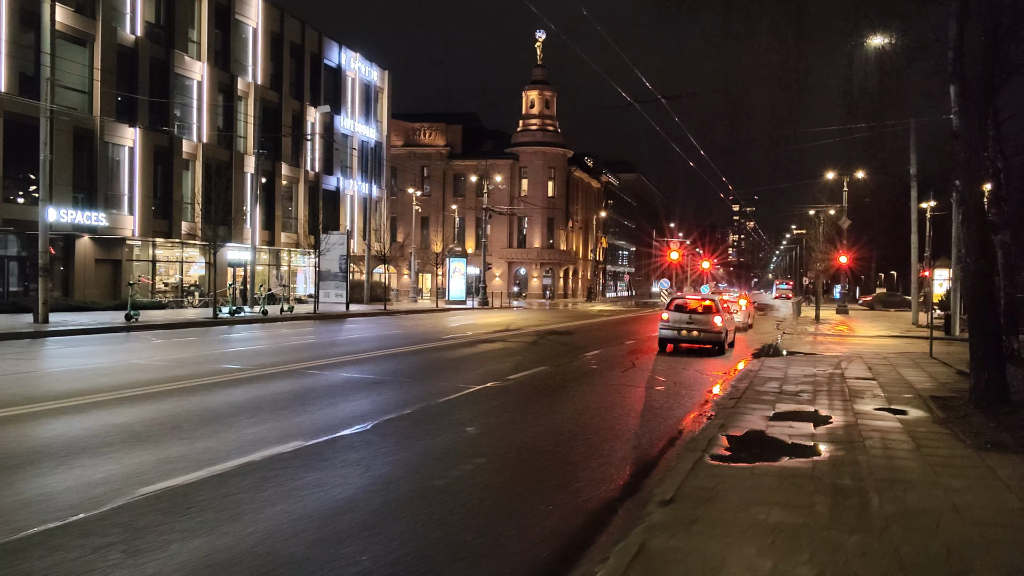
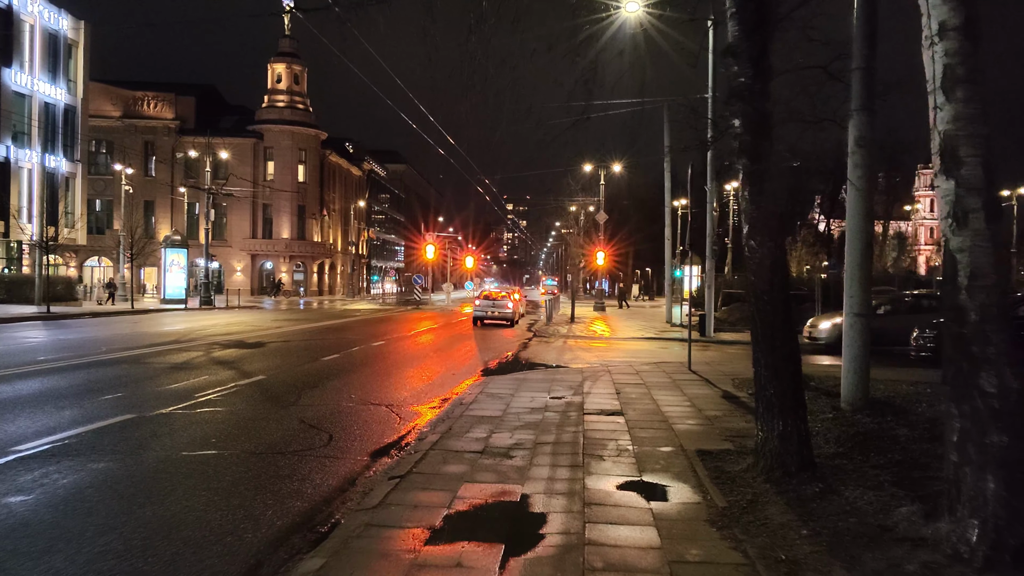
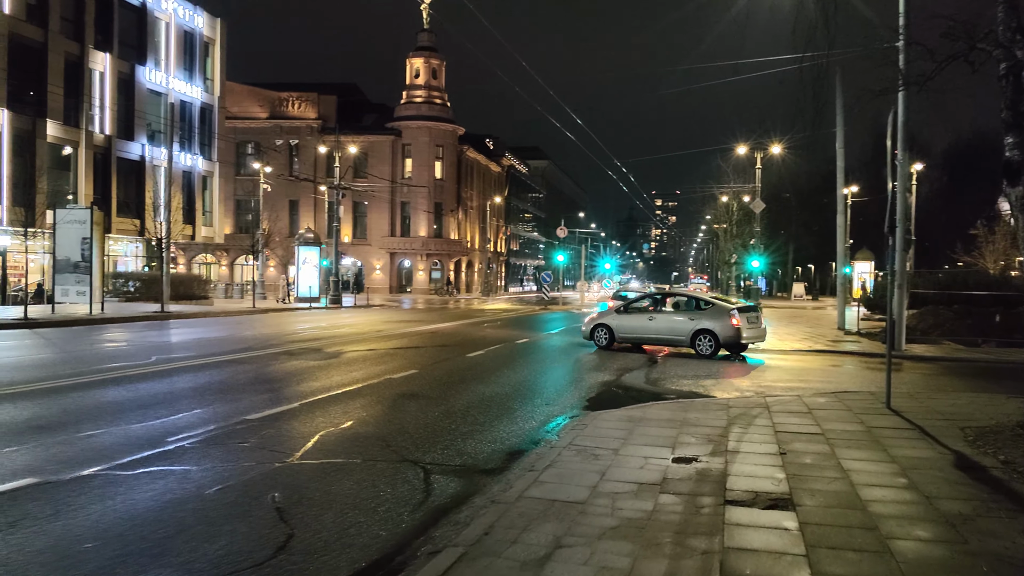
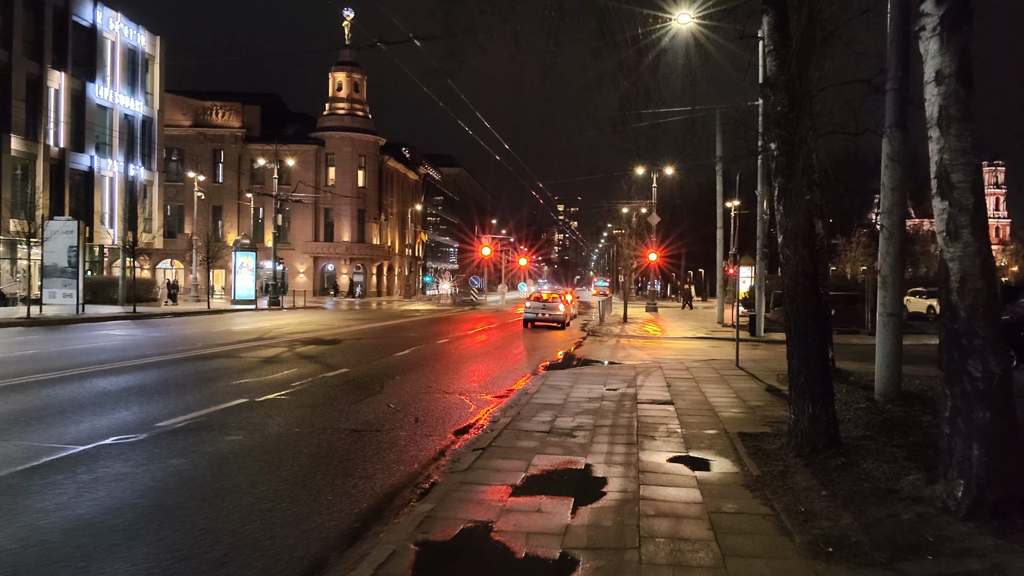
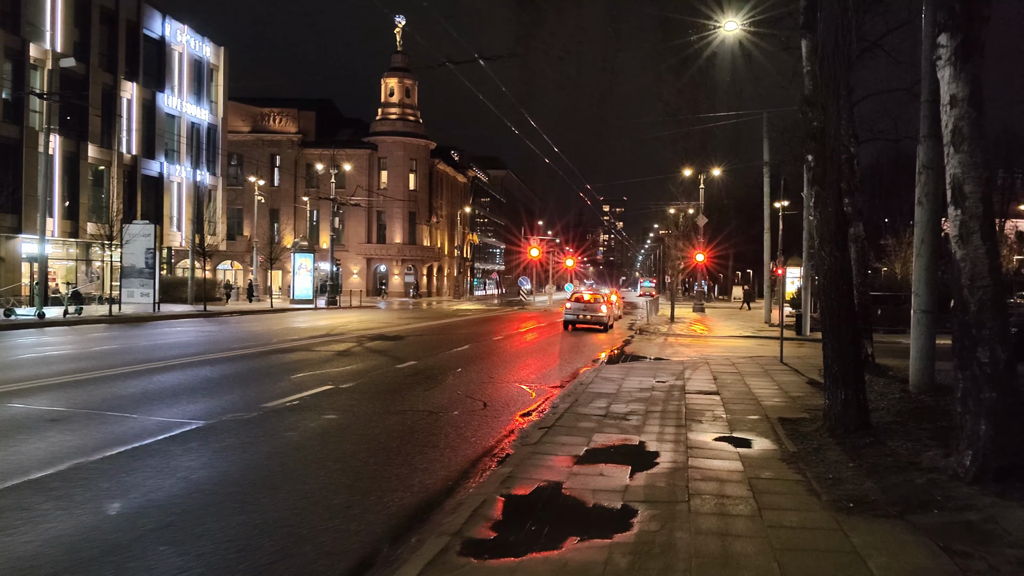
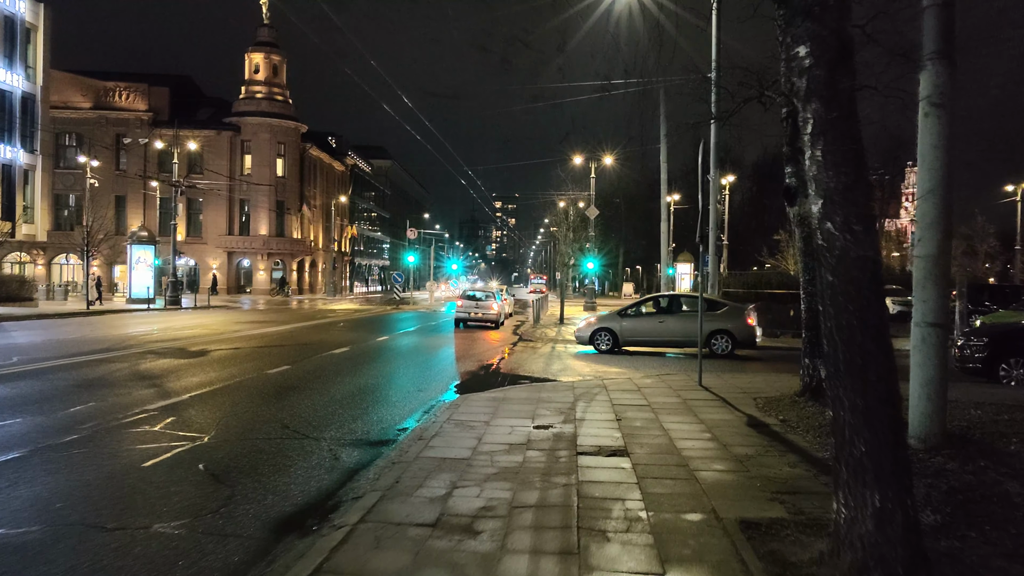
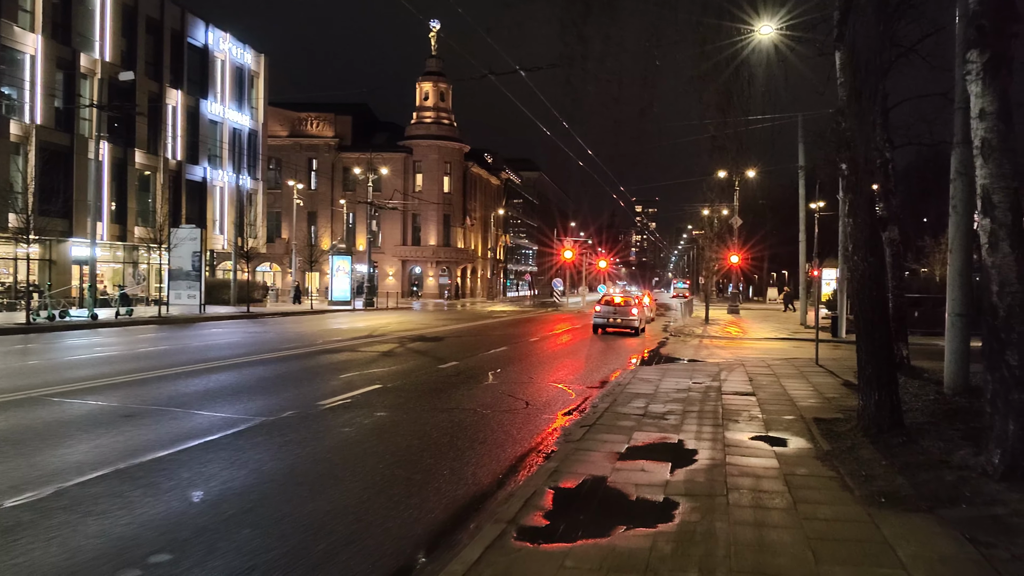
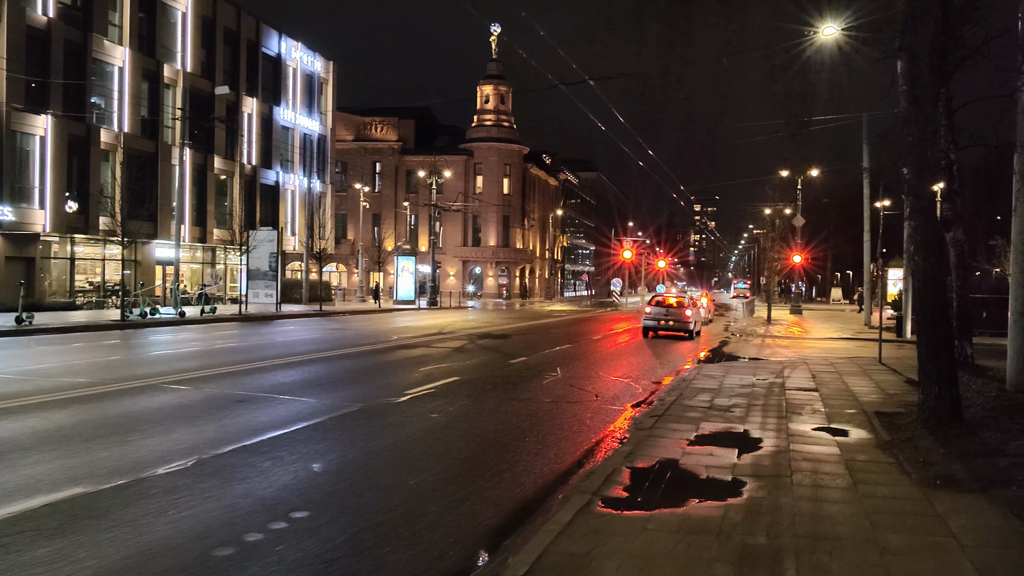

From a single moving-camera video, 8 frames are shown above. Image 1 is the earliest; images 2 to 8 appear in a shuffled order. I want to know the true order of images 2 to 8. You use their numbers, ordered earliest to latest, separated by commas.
8, 7, 5, 4, 2, 6, 3
